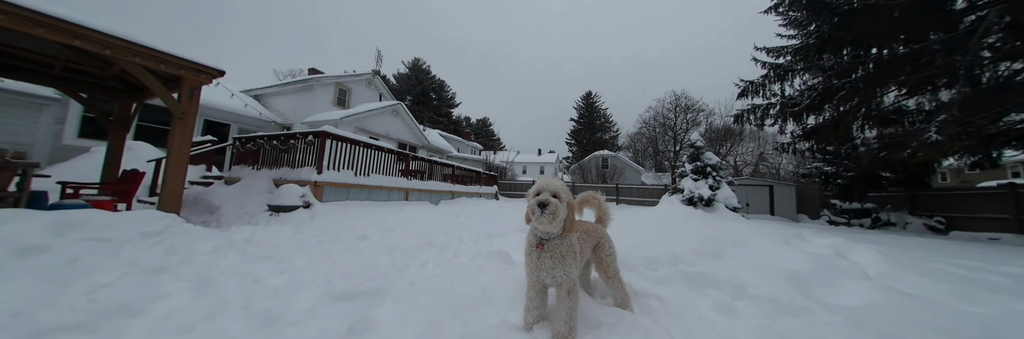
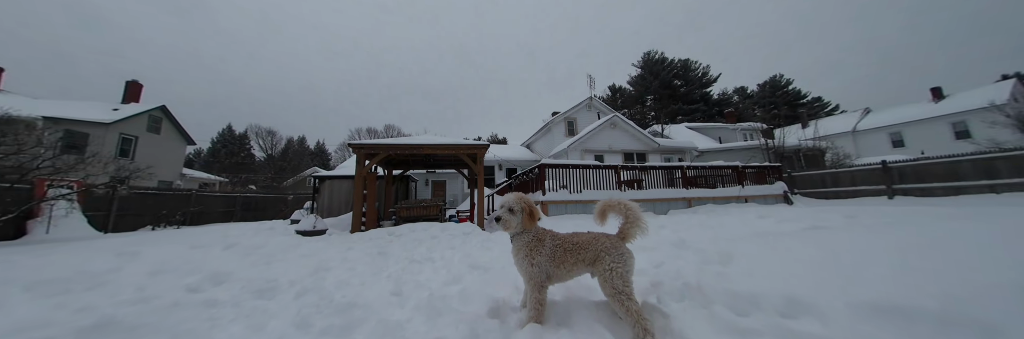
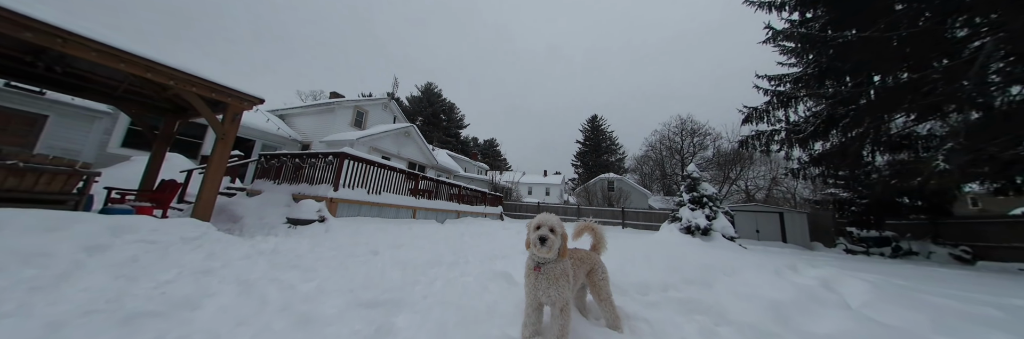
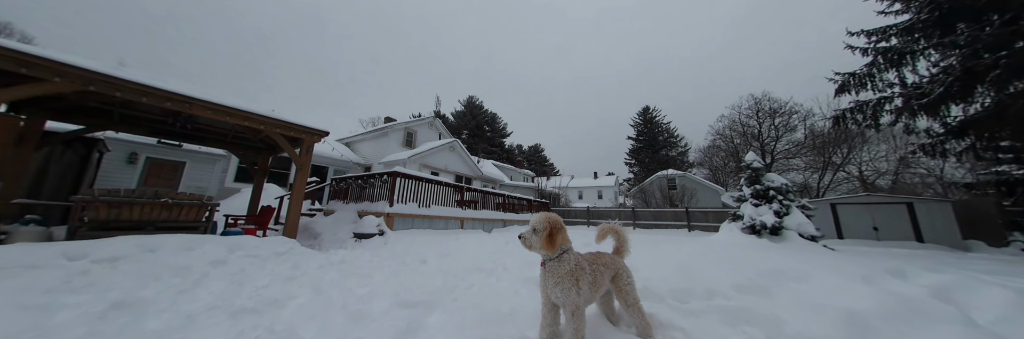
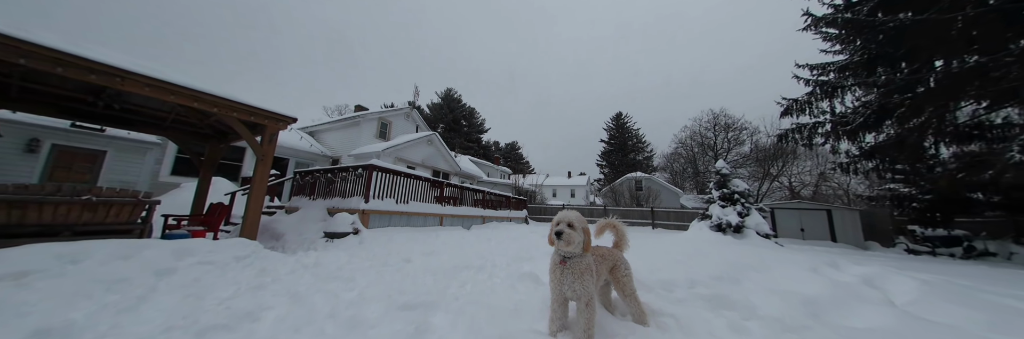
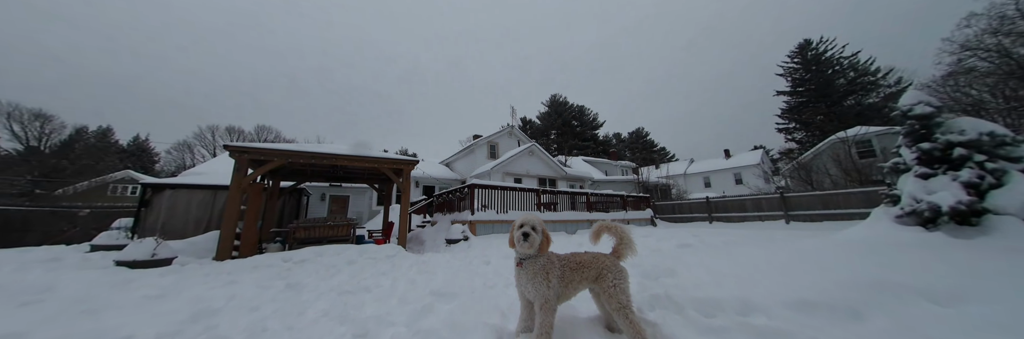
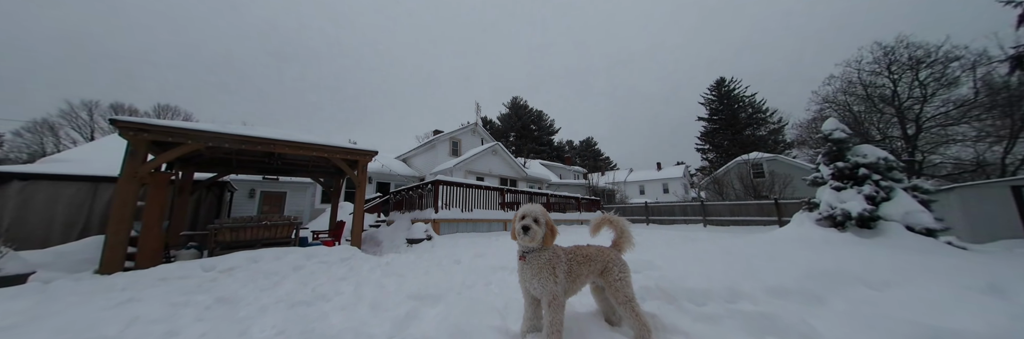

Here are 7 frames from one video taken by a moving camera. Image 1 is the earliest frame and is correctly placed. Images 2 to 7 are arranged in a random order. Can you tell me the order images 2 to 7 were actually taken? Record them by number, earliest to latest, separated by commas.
3, 5, 4, 7, 6, 2
